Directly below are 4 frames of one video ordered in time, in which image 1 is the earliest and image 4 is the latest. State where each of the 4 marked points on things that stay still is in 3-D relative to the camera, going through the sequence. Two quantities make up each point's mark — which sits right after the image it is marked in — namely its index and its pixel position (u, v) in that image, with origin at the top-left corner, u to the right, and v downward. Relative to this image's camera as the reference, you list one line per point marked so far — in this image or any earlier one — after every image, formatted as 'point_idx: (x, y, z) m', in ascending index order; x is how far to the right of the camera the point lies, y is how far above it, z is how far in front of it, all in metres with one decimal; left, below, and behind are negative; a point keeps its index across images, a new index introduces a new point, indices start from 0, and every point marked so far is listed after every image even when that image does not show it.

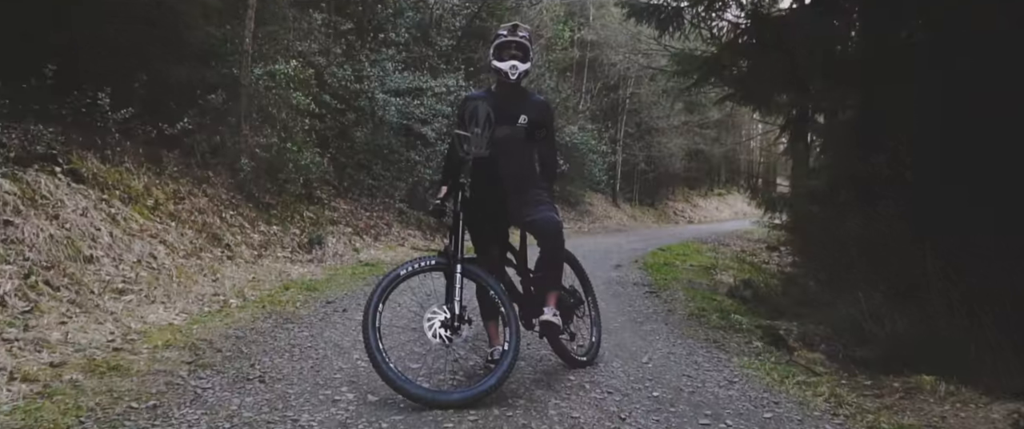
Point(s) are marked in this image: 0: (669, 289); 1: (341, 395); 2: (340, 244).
0: (+2.4, -1.1, +10.5) m
1: (-0.9, -0.9, +3.6) m
2: (-2.8, -0.5, +11.4) m
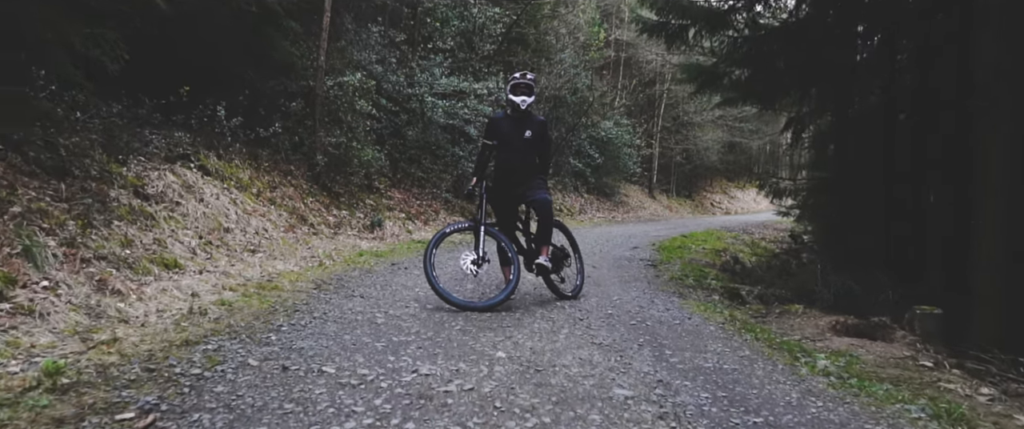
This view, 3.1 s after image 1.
0: (+2.8, -0.9, +12.6) m
1: (-0.9, -0.8, +6.0) m
2: (-2.3, -0.2, +13.8) m
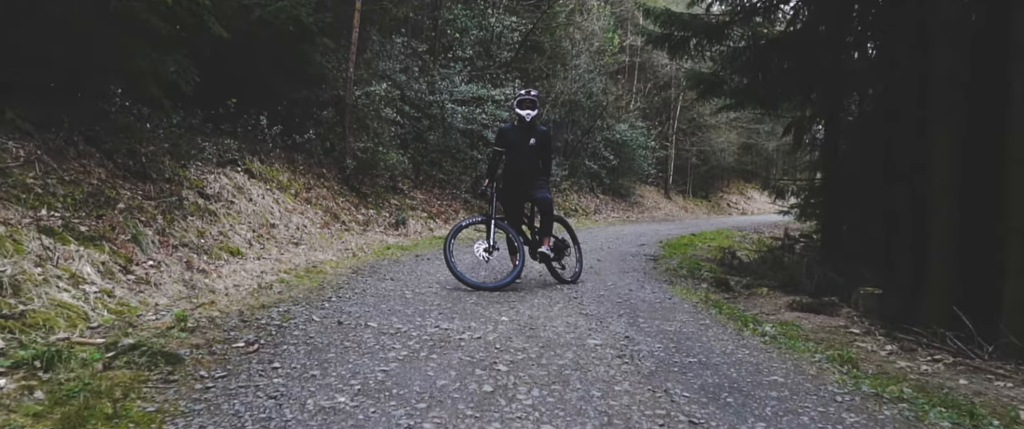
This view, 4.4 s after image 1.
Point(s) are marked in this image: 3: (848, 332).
0: (+3.1, -0.8, +13.7) m
1: (-0.8, -0.7, +7.1) m
2: (-2.0, -0.2, +15.0) m
3: (+2.8, -1.0, +5.8) m
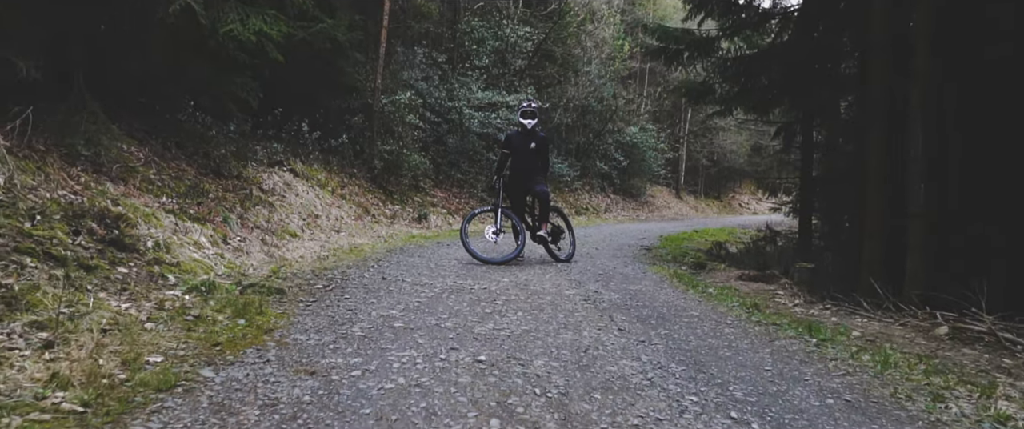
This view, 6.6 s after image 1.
0: (+3.3, -0.7, +15.3) m
1: (-0.8, -0.6, +8.9) m
2: (-1.7, -0.1, +16.8) m
3: (+2.8, -0.8, +7.4) m
